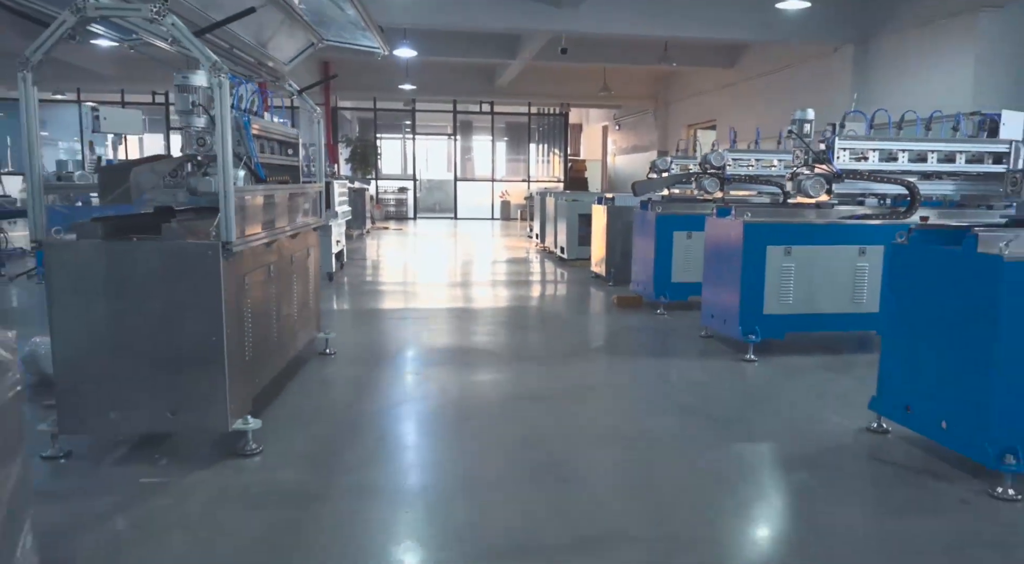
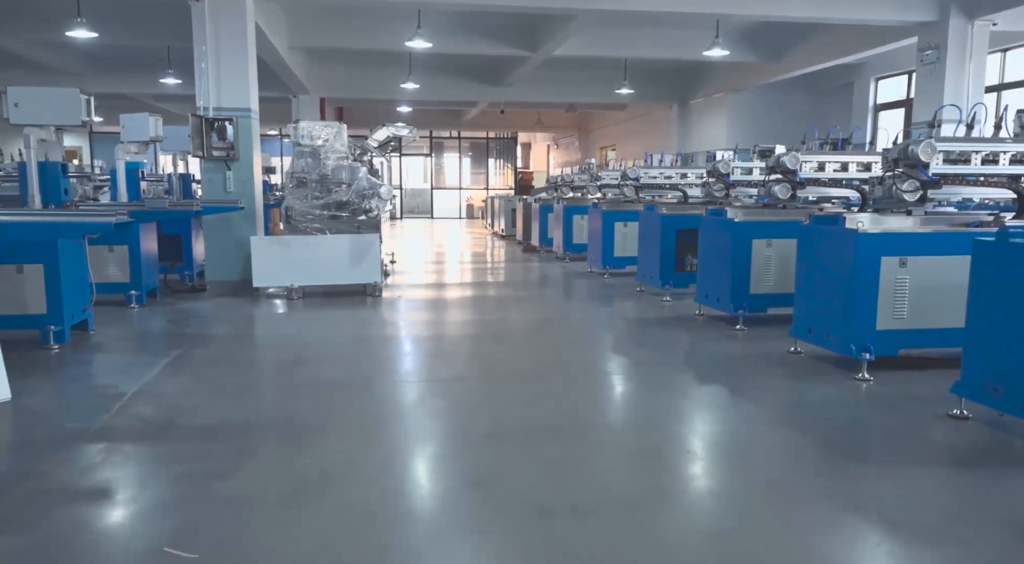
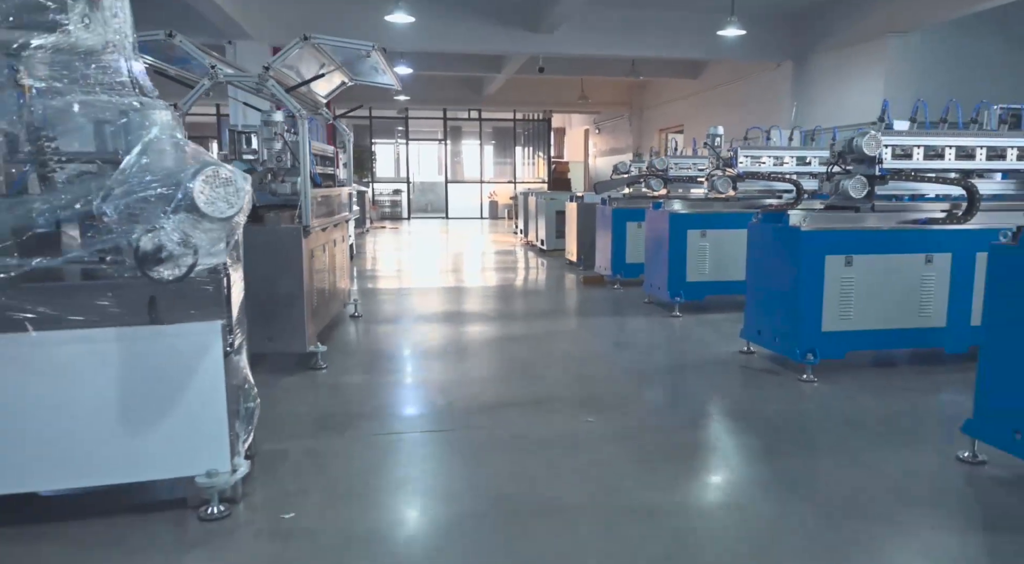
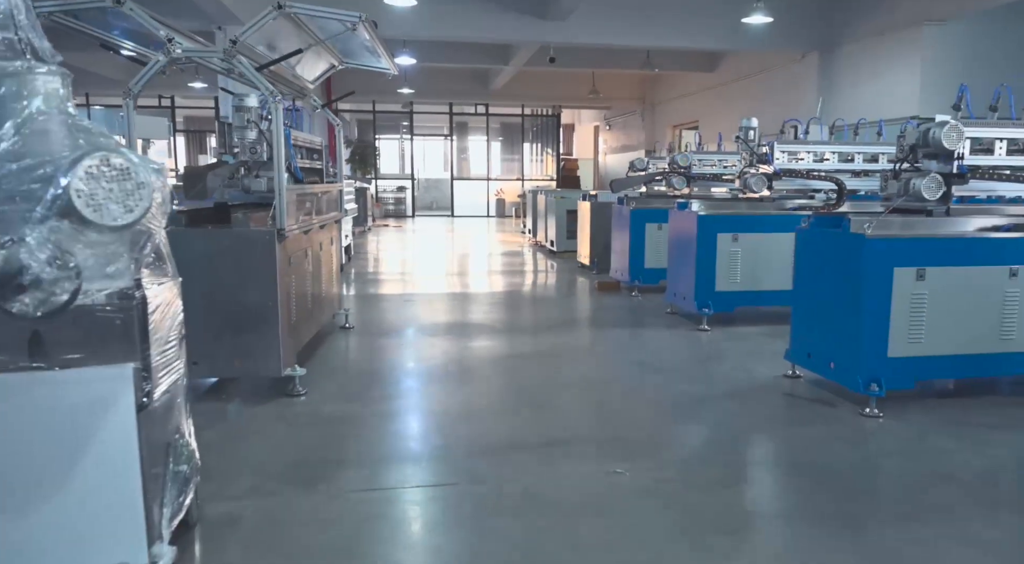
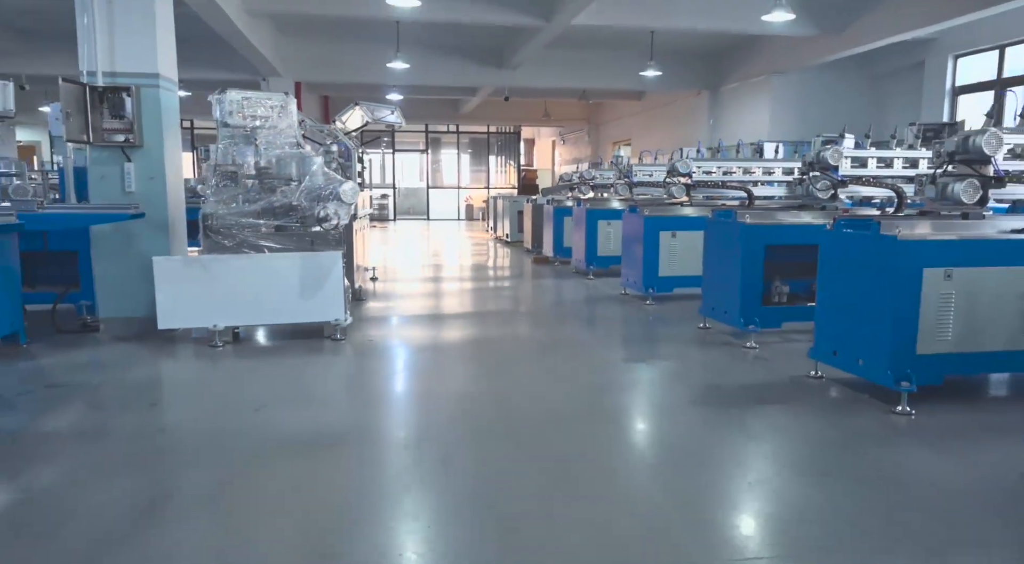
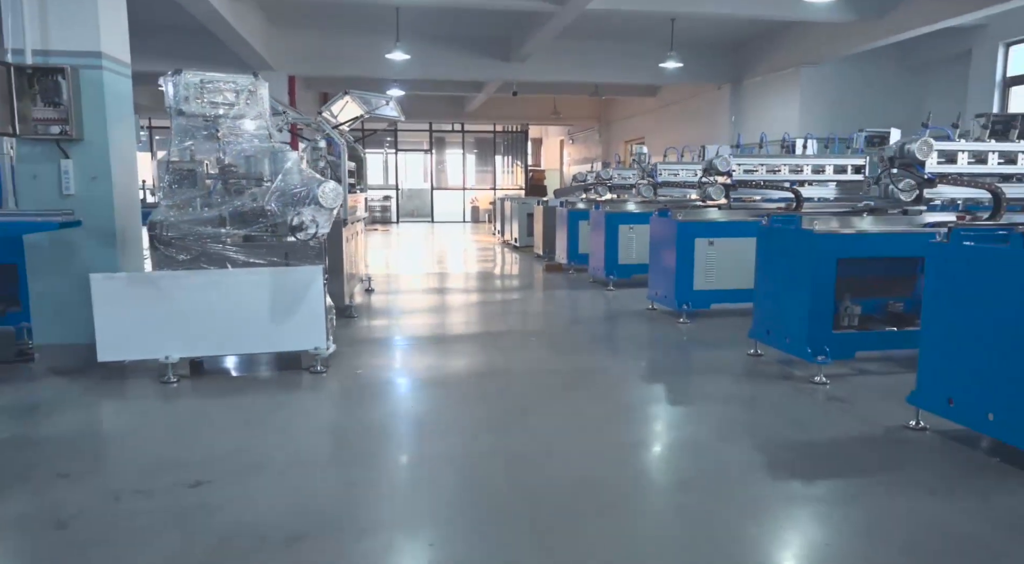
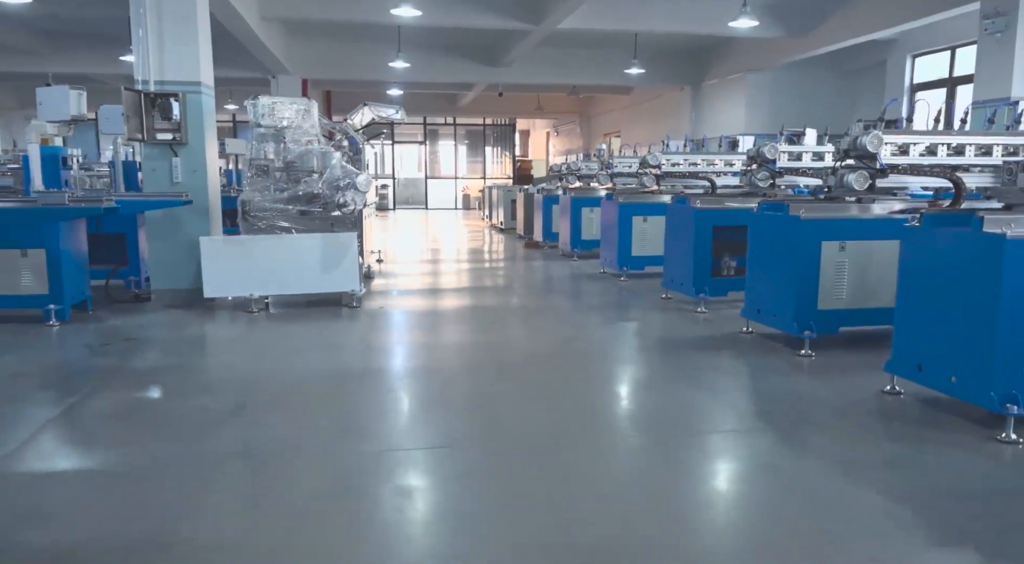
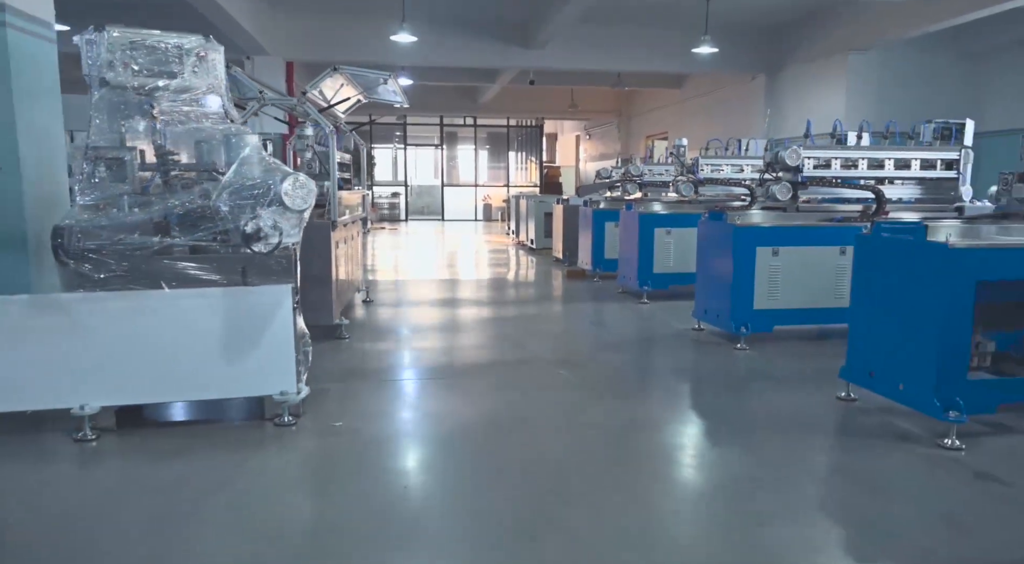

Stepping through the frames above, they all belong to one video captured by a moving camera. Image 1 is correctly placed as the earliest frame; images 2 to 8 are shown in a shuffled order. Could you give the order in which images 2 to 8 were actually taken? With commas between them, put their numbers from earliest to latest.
4, 3, 8, 6, 5, 7, 2
